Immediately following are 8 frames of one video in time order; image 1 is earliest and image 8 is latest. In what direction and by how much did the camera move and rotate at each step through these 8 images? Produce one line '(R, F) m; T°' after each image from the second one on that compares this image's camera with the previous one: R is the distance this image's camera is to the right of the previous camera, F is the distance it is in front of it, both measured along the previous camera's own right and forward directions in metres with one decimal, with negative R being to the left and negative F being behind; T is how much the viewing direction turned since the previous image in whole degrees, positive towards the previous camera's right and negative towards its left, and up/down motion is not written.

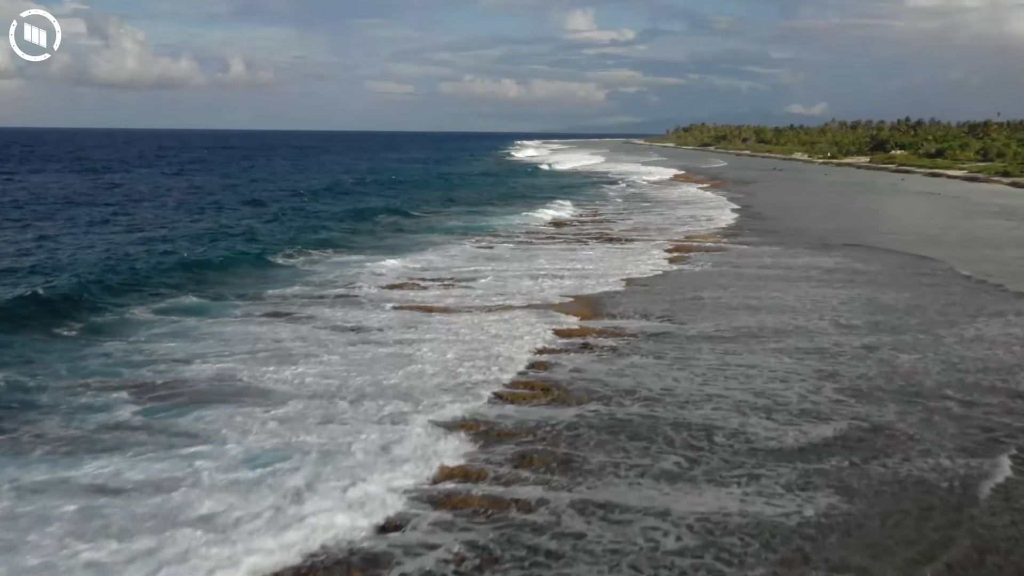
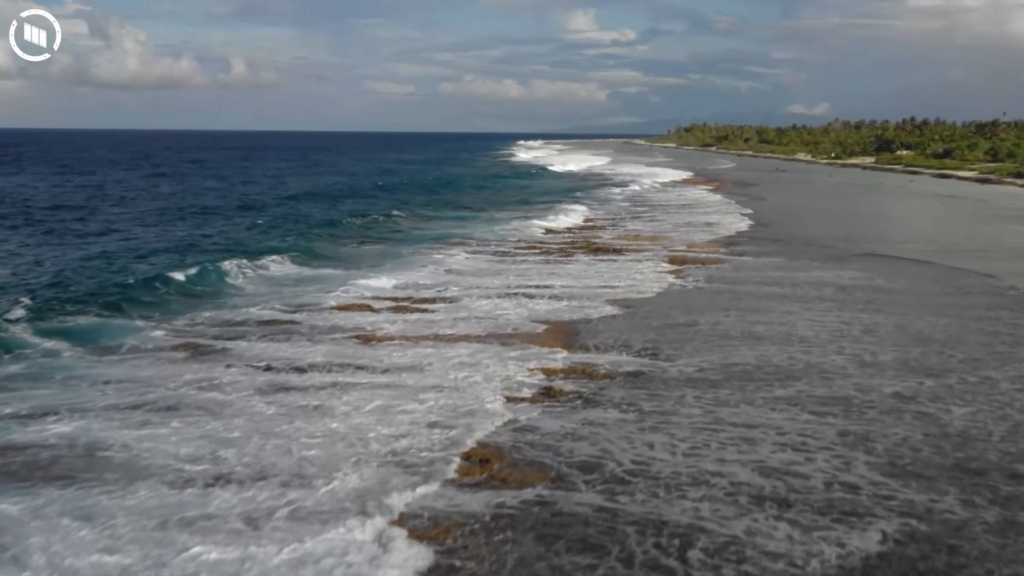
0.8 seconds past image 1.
(+0.7, +3.4) m; 0°
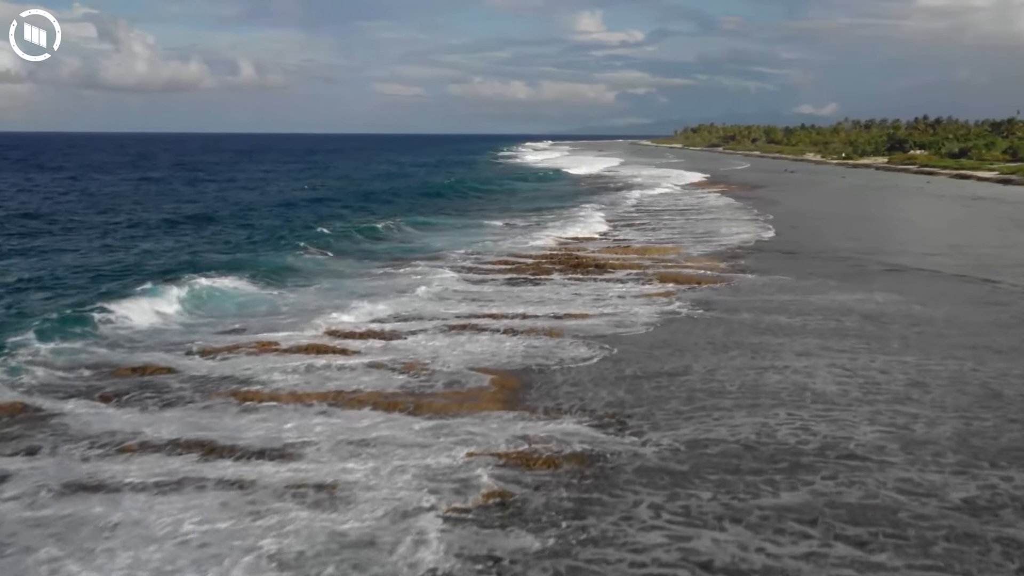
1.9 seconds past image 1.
(+1.0, +4.2) m; 0°
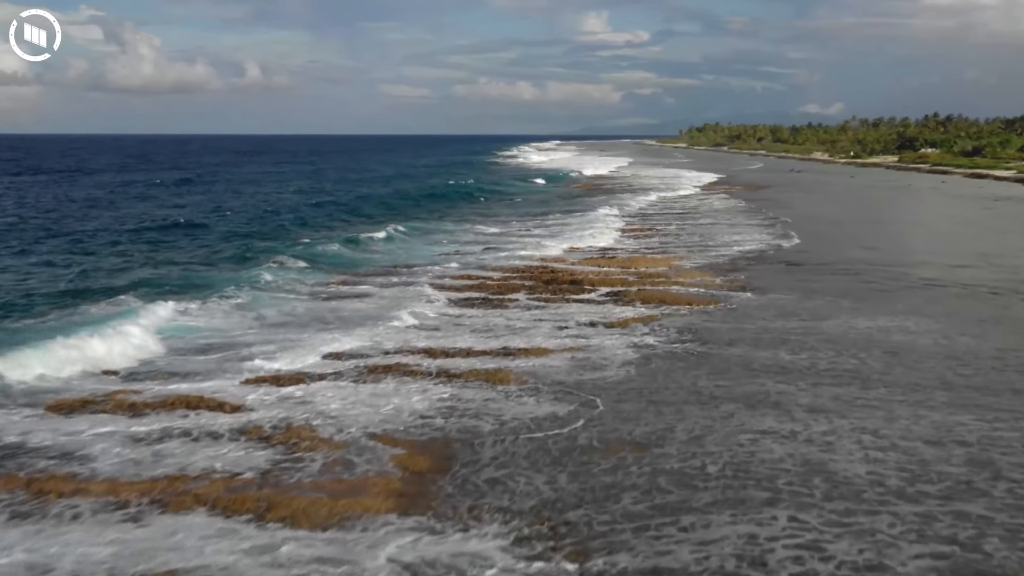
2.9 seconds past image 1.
(+0.9, +3.5) m; 0°
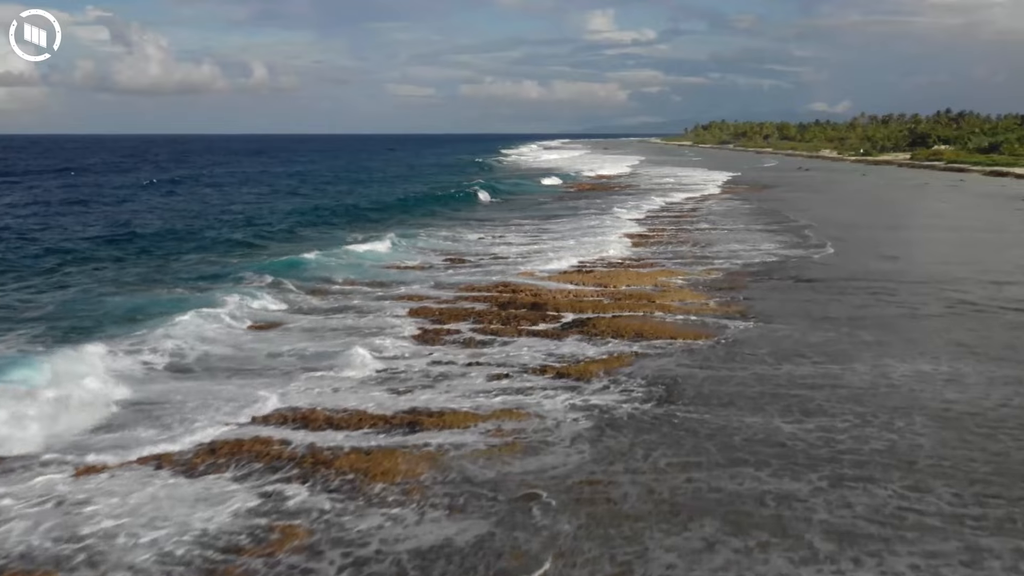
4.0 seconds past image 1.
(+0.9, +4.0) m; 0°
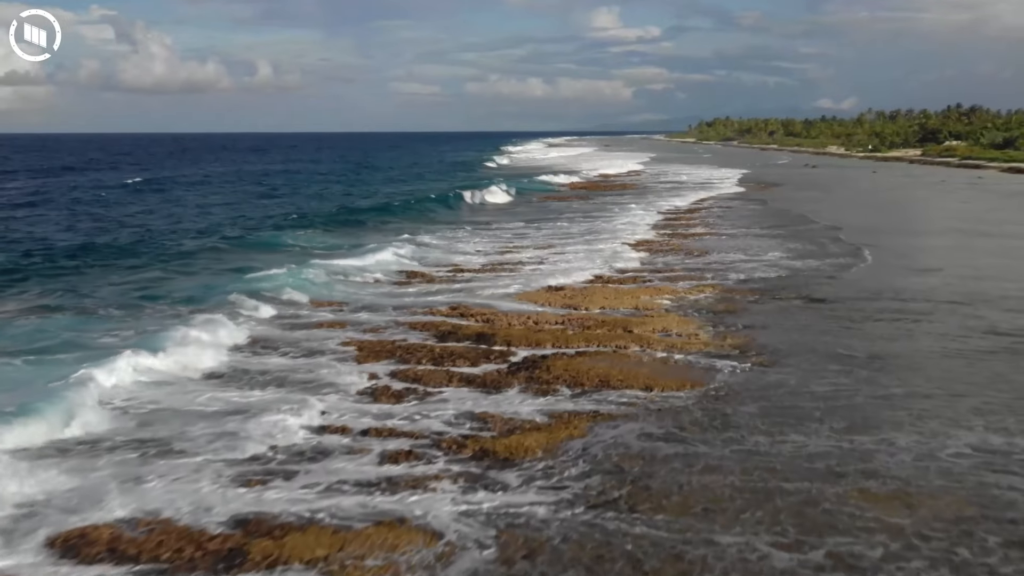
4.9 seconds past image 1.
(+0.8, +3.4) m; 0°
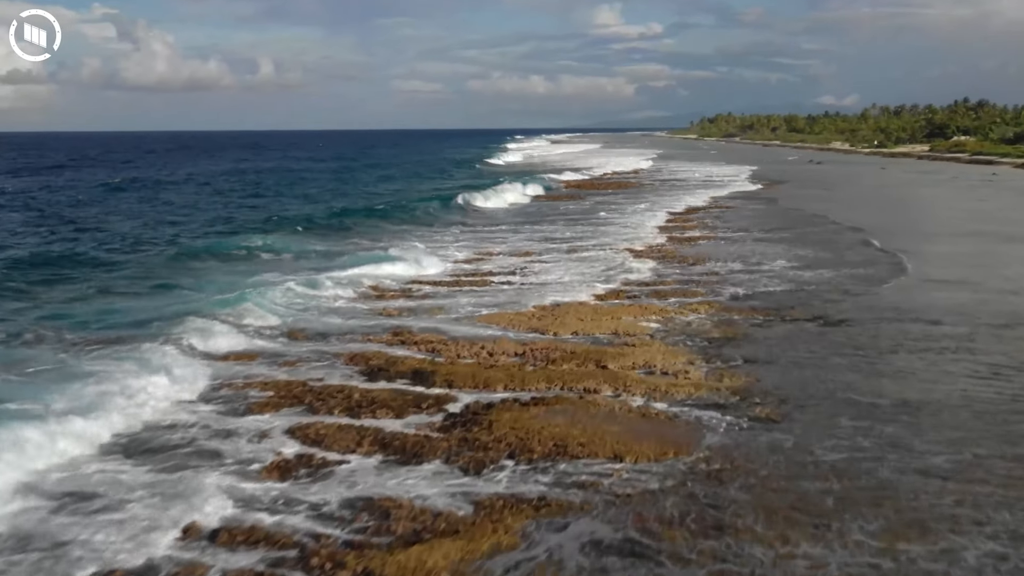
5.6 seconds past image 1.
(+0.6, +2.7) m; 0°
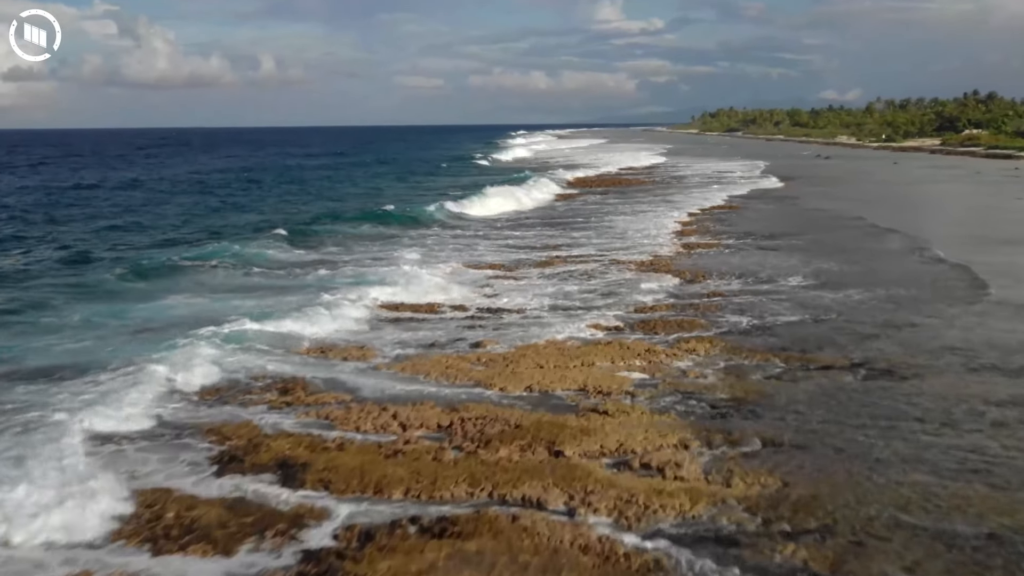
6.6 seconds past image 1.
(+0.7, +3.6) m; 0°
